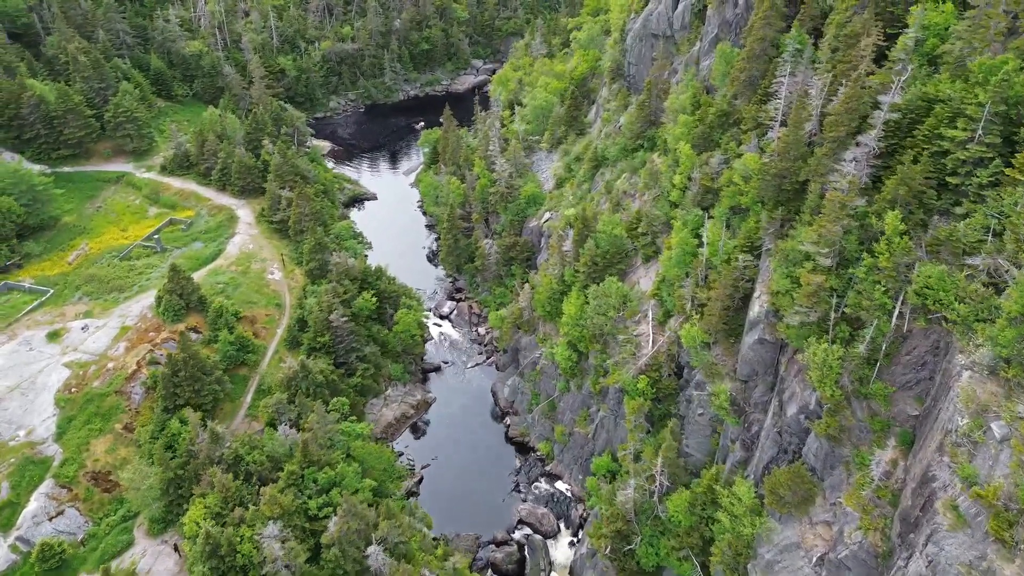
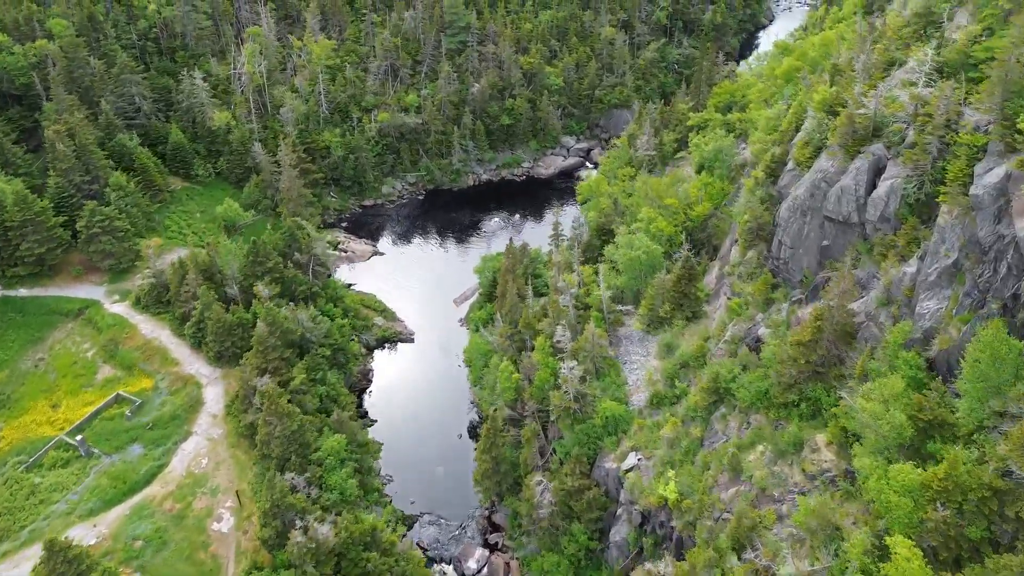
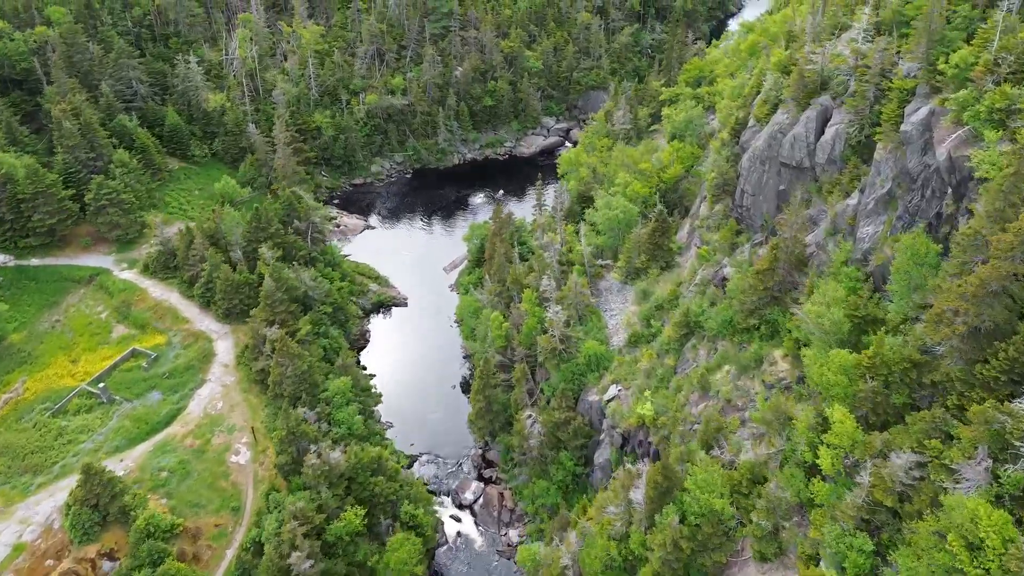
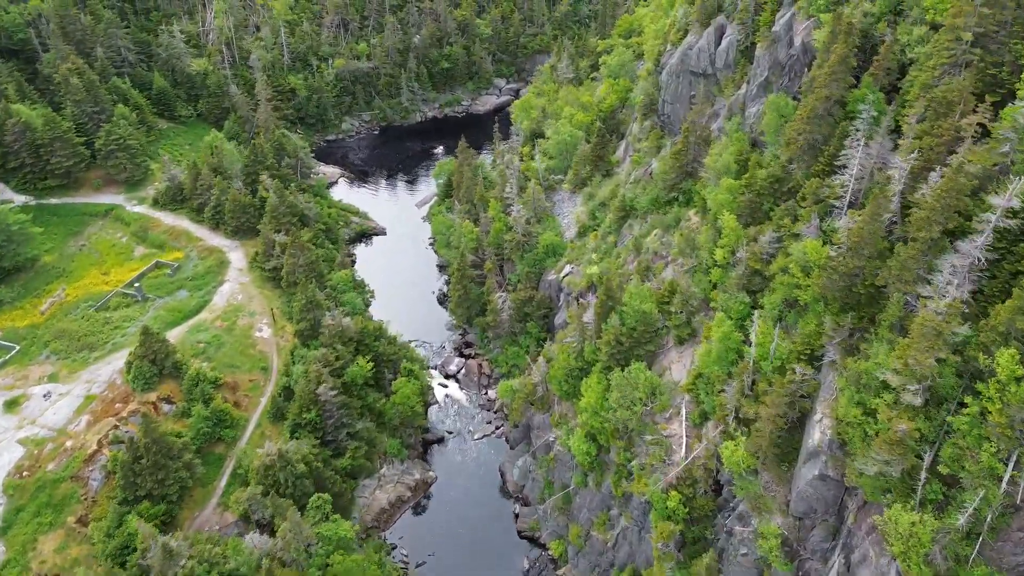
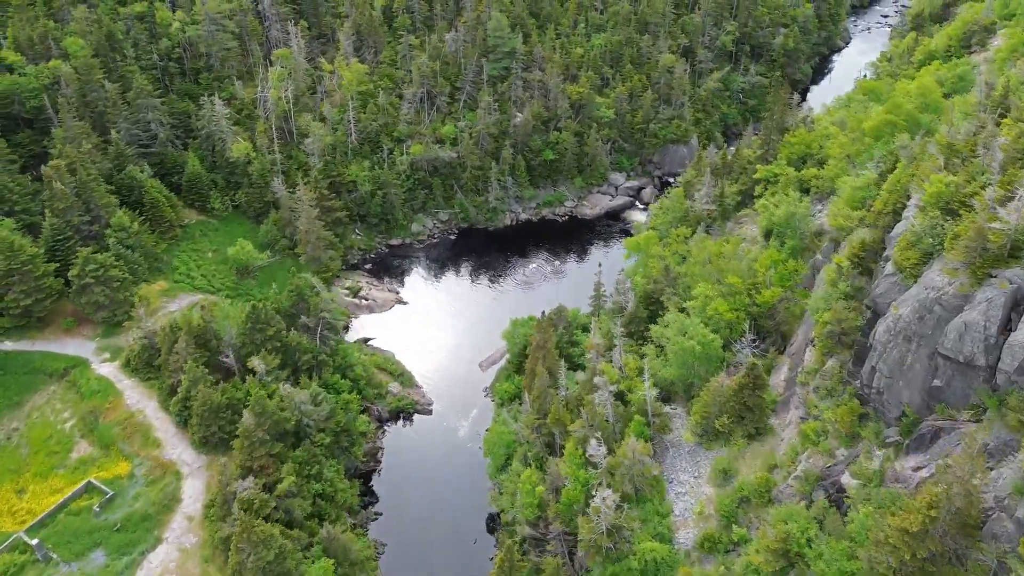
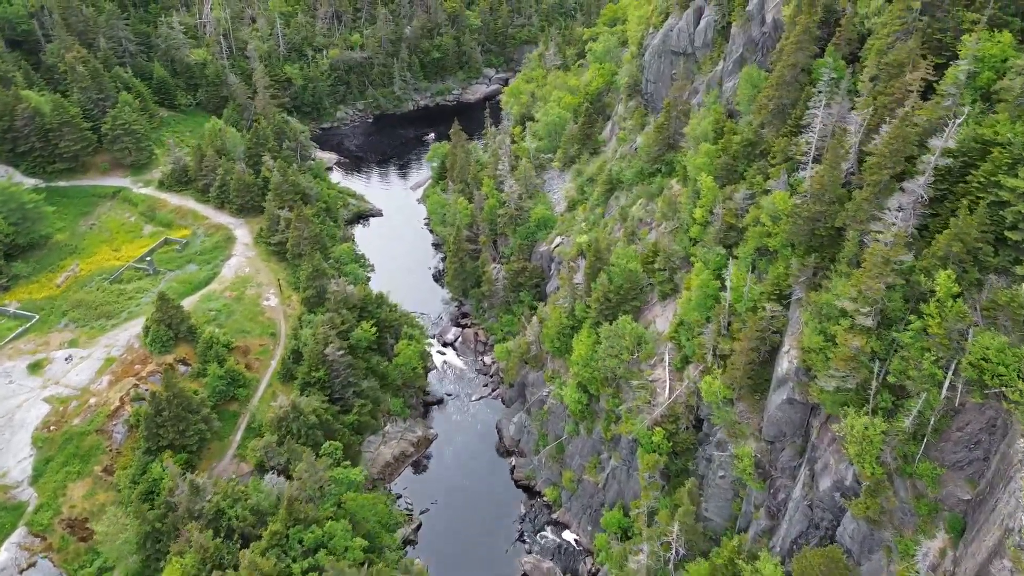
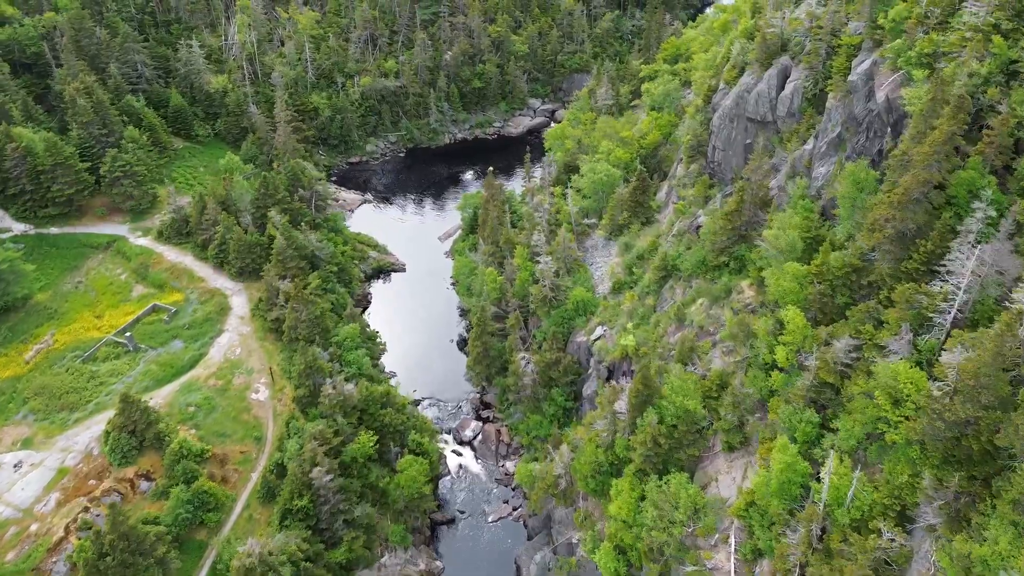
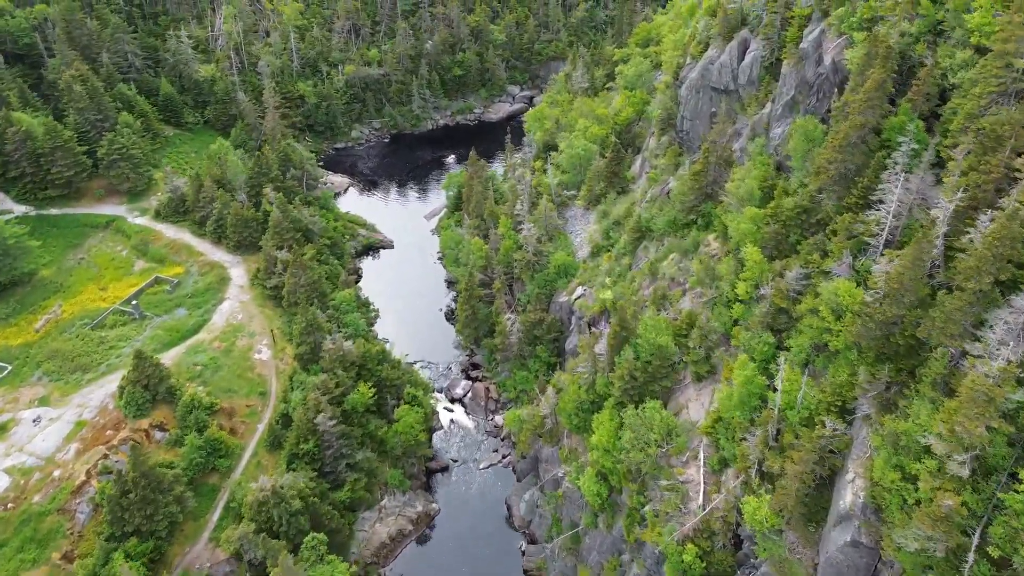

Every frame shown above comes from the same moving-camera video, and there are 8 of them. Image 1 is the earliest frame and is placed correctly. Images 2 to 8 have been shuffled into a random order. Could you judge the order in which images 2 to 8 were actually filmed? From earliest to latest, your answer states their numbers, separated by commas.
6, 4, 8, 7, 3, 2, 5
